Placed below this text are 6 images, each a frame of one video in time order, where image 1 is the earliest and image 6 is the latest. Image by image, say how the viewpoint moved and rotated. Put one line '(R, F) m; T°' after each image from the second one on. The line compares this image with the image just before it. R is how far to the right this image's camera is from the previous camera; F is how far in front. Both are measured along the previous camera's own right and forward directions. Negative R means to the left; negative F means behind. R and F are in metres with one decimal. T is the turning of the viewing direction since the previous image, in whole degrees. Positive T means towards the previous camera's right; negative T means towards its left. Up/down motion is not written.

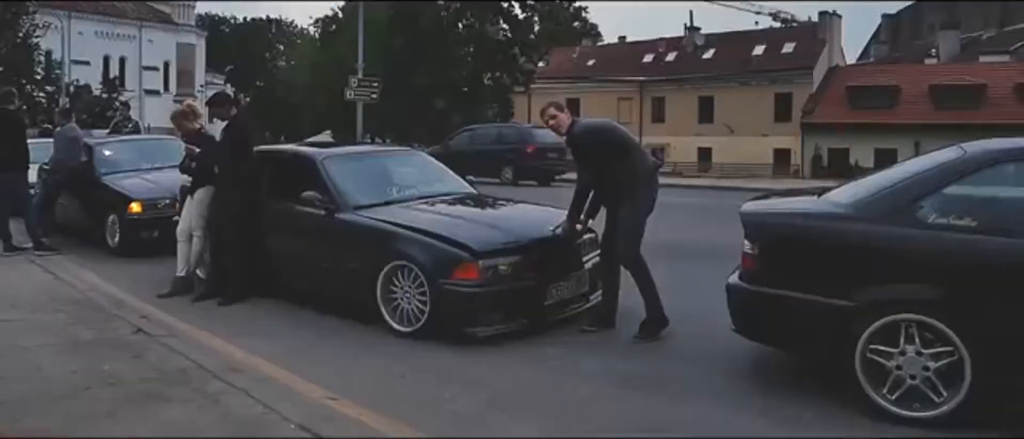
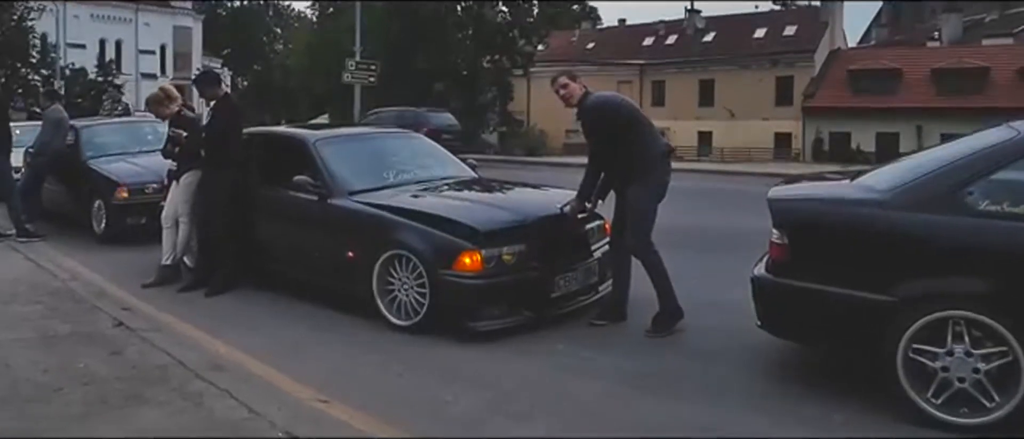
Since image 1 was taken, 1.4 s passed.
(0.0, +0.4) m; 0°
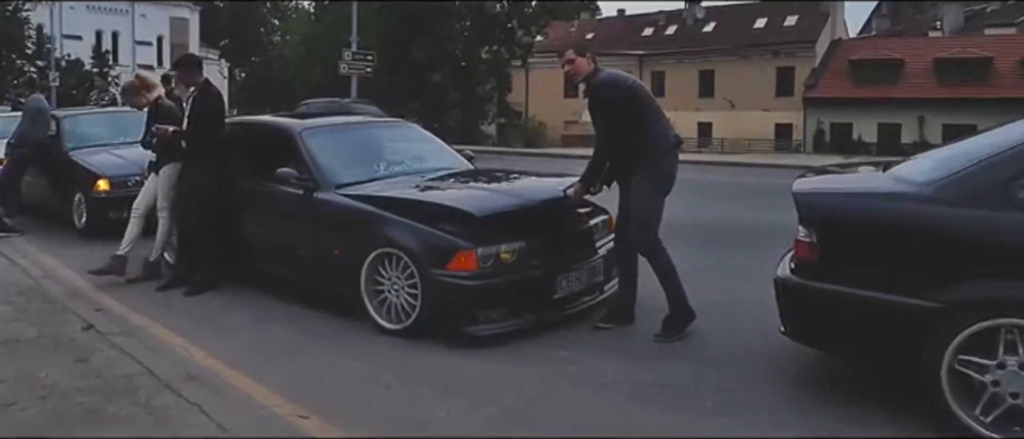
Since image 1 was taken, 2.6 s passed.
(0.0, +0.5) m; 0°
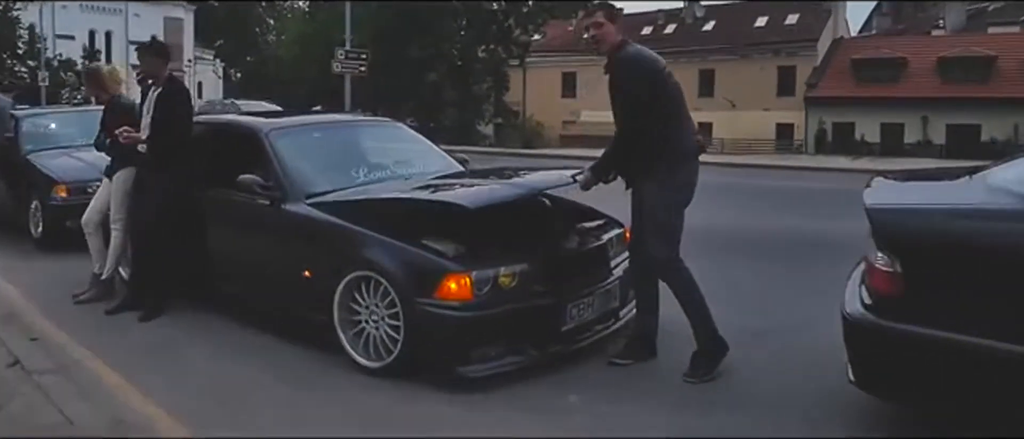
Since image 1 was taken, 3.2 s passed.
(0.0, +0.9) m; 0°
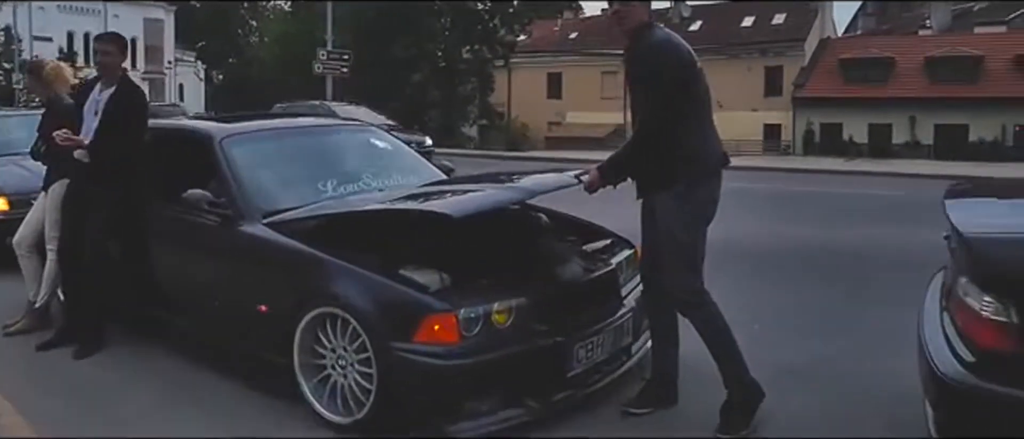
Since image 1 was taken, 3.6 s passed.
(0.0, +0.8) m; +1°
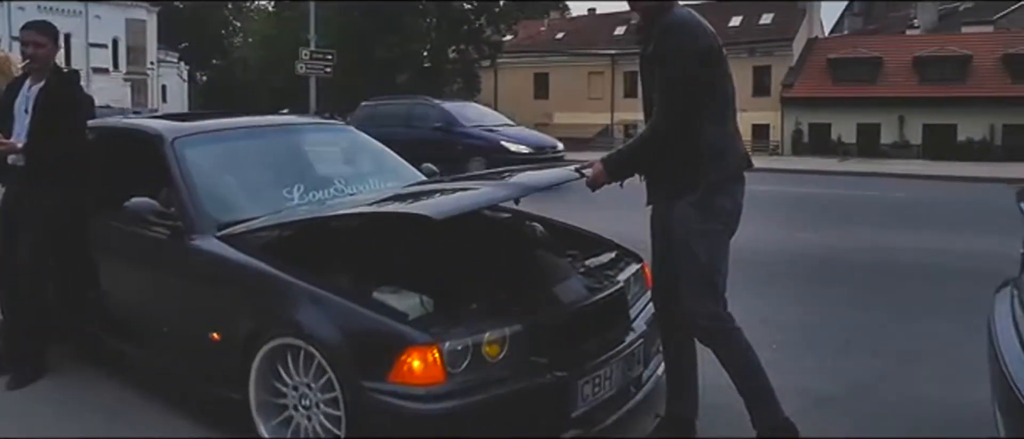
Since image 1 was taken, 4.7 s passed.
(0.0, +0.6) m; +1°
